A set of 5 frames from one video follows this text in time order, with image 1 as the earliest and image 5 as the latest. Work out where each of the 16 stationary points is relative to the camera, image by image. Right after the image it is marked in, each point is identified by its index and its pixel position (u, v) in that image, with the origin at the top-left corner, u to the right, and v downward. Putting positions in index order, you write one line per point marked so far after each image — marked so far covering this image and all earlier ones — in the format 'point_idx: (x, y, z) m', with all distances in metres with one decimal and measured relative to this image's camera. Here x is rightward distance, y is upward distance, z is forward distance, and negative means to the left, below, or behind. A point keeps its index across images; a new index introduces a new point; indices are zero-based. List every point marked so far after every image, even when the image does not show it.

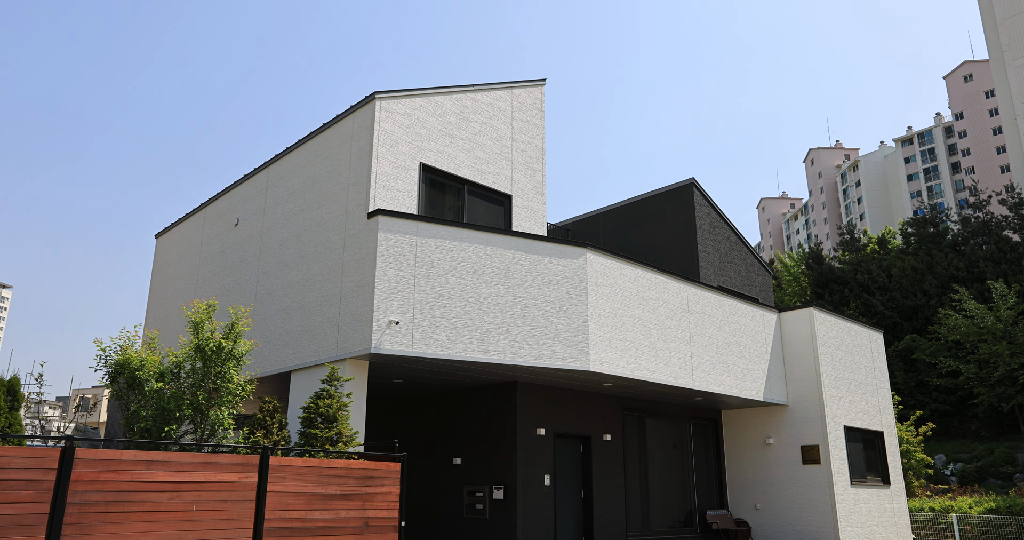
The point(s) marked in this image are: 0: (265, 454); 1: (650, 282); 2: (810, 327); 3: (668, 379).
0: (-2.2, -1.7, +6.3) m
1: (+2.4, -0.2, +12.1) m
2: (+6.4, -1.2, +14.7) m
3: (+2.7, -1.9, +12.1) m
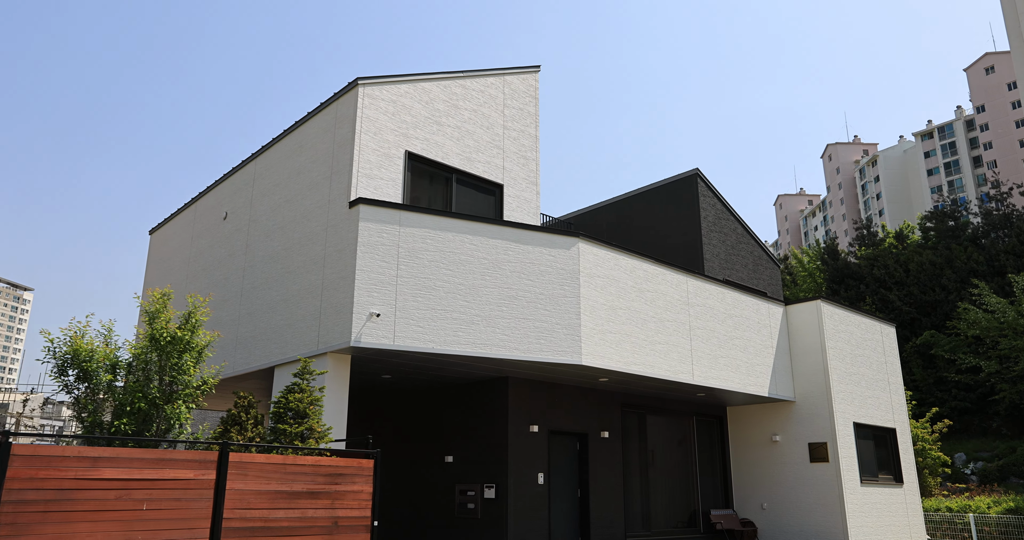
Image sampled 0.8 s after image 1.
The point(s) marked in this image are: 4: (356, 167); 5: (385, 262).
0: (-2.5, -1.6, +6.0) m
1: (+2.3, -0.1, +11.7) m
2: (+6.3, -1.1, +14.2) m
3: (+2.6, -1.8, +11.7) m
4: (-2.2, +1.5, +9.9) m
5: (-1.7, +0.1, +9.4) m
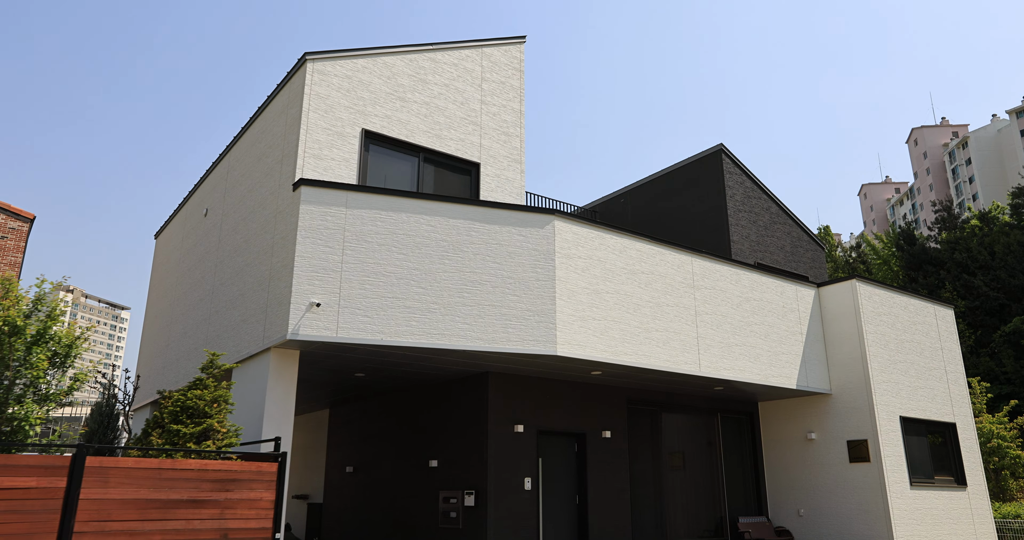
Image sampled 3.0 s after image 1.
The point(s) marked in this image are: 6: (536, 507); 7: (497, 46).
0: (-3.3, -1.4, +5.3) m
1: (+2.0, +0.3, +10.5) m
2: (+6.2, -0.6, +12.5) m
3: (+2.3, -1.4, +10.4) m
4: (-2.8, +1.6, +9.2) m
5: (-2.3, +0.3, +8.6) m
6: (+0.4, -3.5, +10.3) m
7: (-0.2, +3.9, +11.8) m
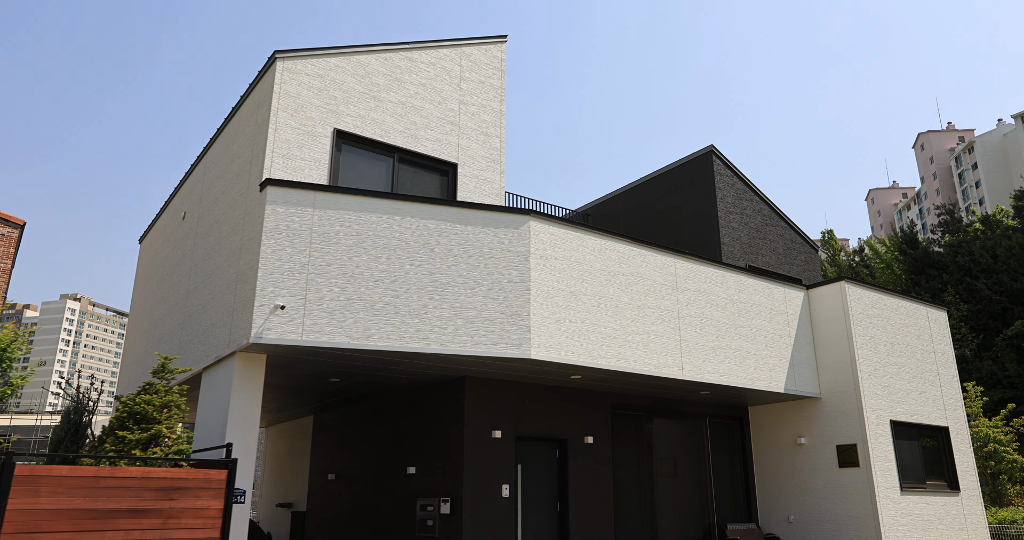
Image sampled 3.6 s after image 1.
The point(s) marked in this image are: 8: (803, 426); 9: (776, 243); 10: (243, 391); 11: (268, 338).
0: (-3.7, -1.4, +5.1) m
1: (+1.6, +0.2, +10.2) m
2: (+5.9, -0.6, +12.2) m
3: (+2.0, -1.4, +10.1) m
4: (-3.1, +1.6, +9.0) m
5: (-2.6, +0.3, +8.4) m
6: (0.0, -3.5, +10.0) m
7: (-0.6, +3.8, +11.7) m
8: (+5.3, -2.8, +12.5) m
9: (+6.3, +0.7, +16.4) m
10: (-3.3, -1.4, +8.3) m
11: (-2.8, -0.8, +8.0) m
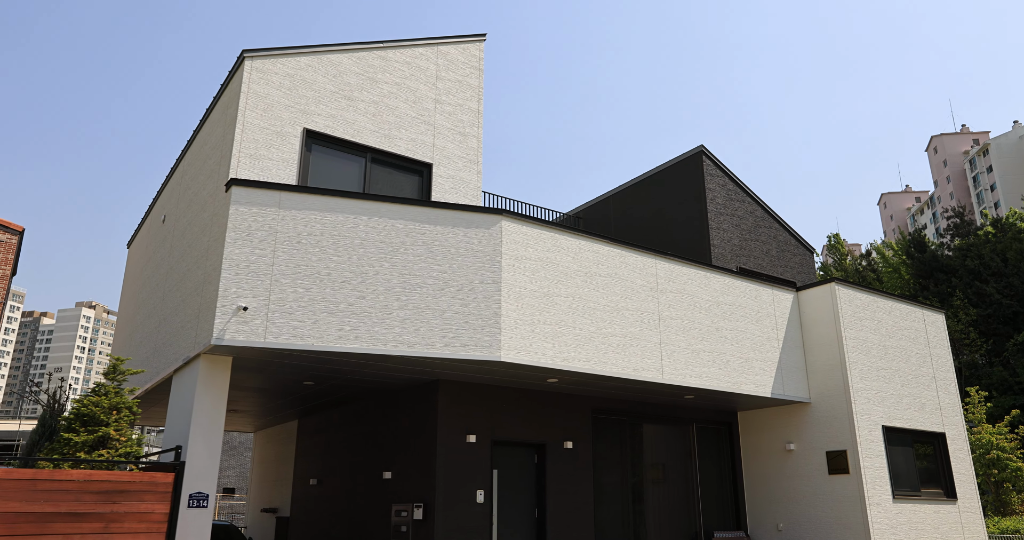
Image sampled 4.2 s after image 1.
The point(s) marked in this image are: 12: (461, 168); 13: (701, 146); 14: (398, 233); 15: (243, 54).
0: (-4.2, -1.4, +5.0) m
1: (+1.3, +0.2, +10.1) m
2: (+5.6, -0.7, +11.9) m
3: (+1.6, -1.5, +9.9) m
4: (-3.5, +1.6, +8.9) m
5: (-3.0, +0.2, +8.3) m
6: (-0.3, -3.6, +9.8) m
7: (-0.9, +3.8, +11.5) m
8: (+5.0, -2.9, +12.2) m
9: (+6.0, +0.6, +16.1) m
10: (-3.6, -1.4, +8.2) m
11: (-3.2, -0.8, +7.9) m
12: (-0.8, +1.6, +10.9) m
13: (+4.1, +2.7, +15.2) m
14: (-1.5, +0.5, +8.8) m
15: (-3.6, +2.9, +9.3) m
